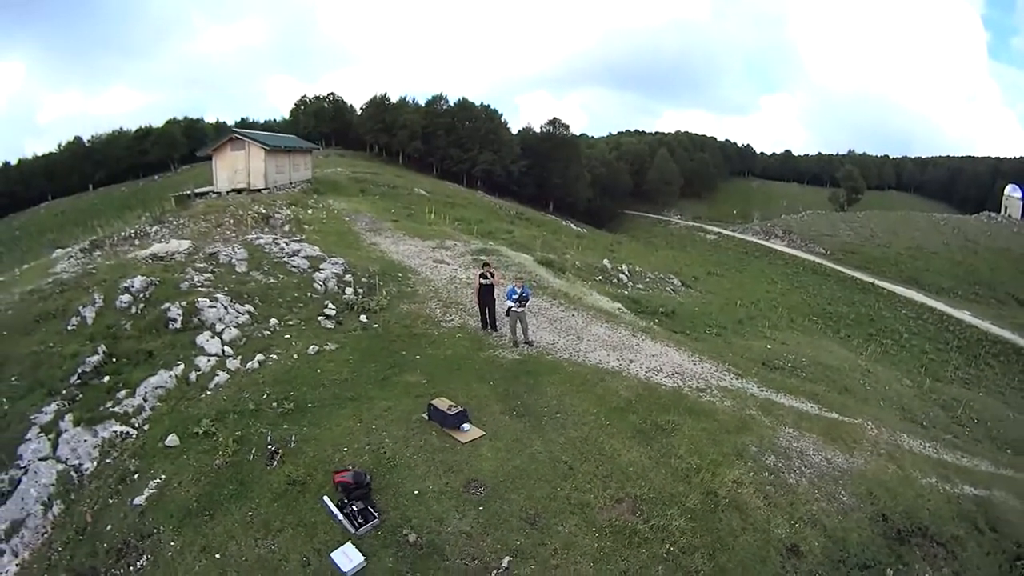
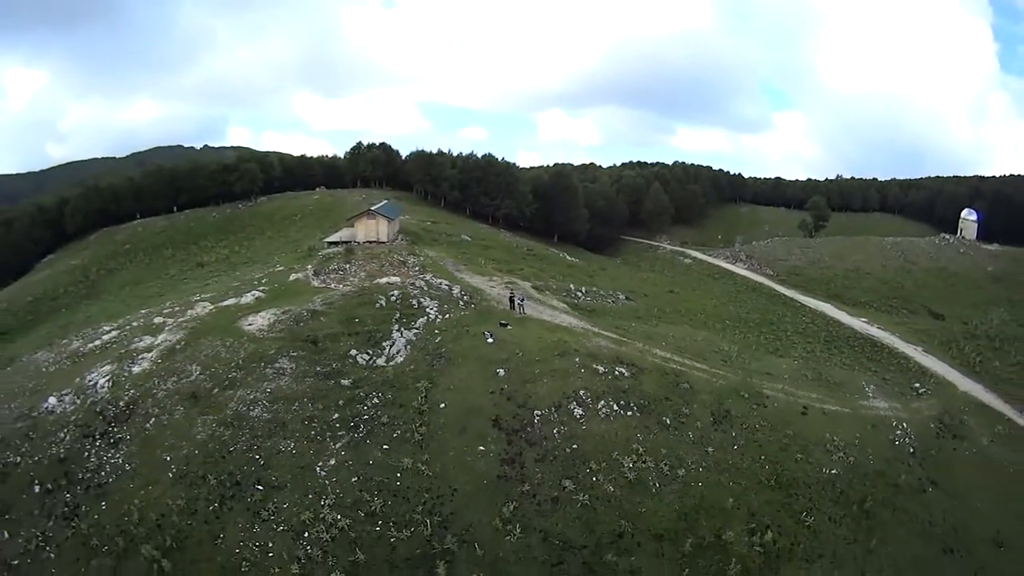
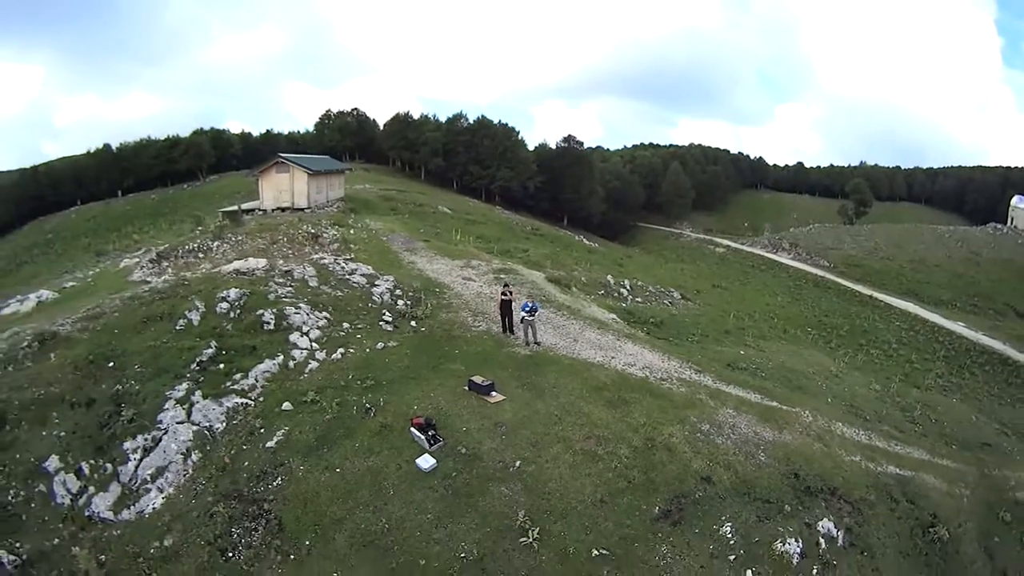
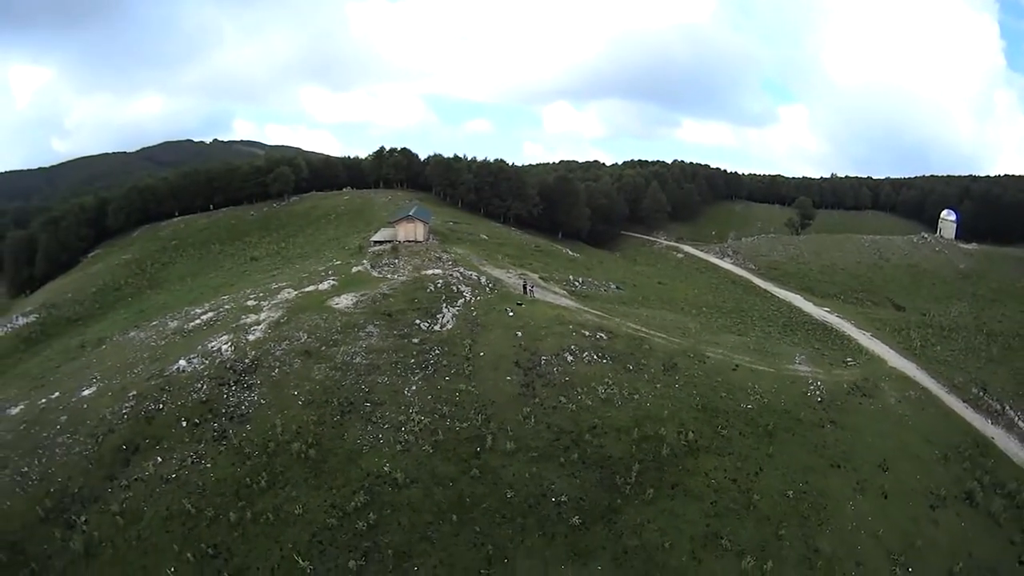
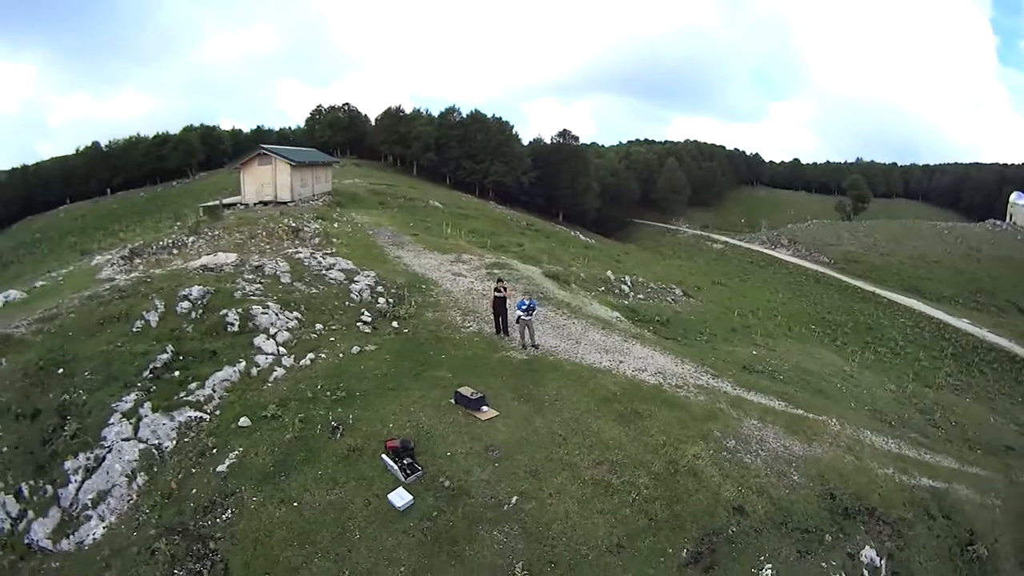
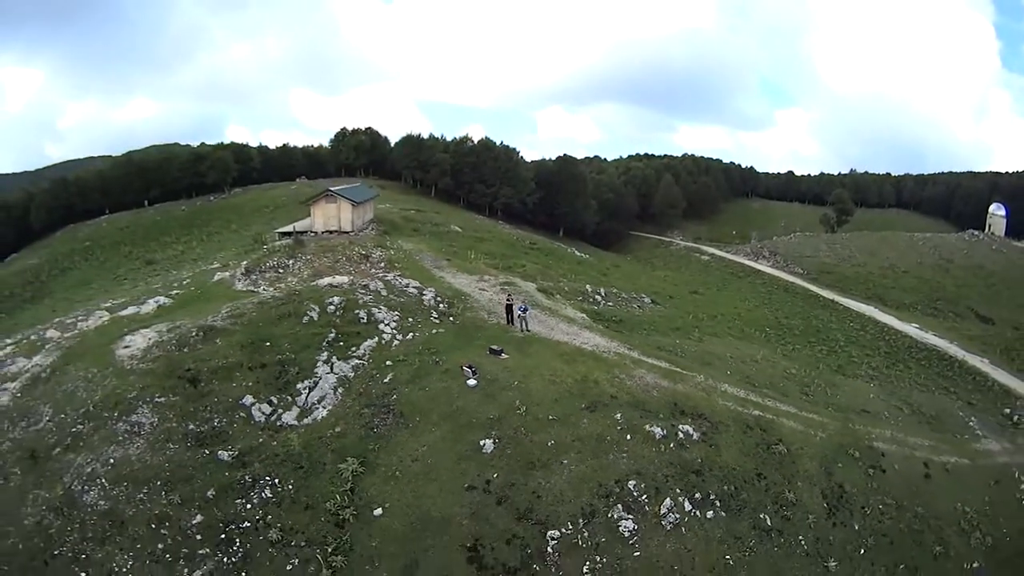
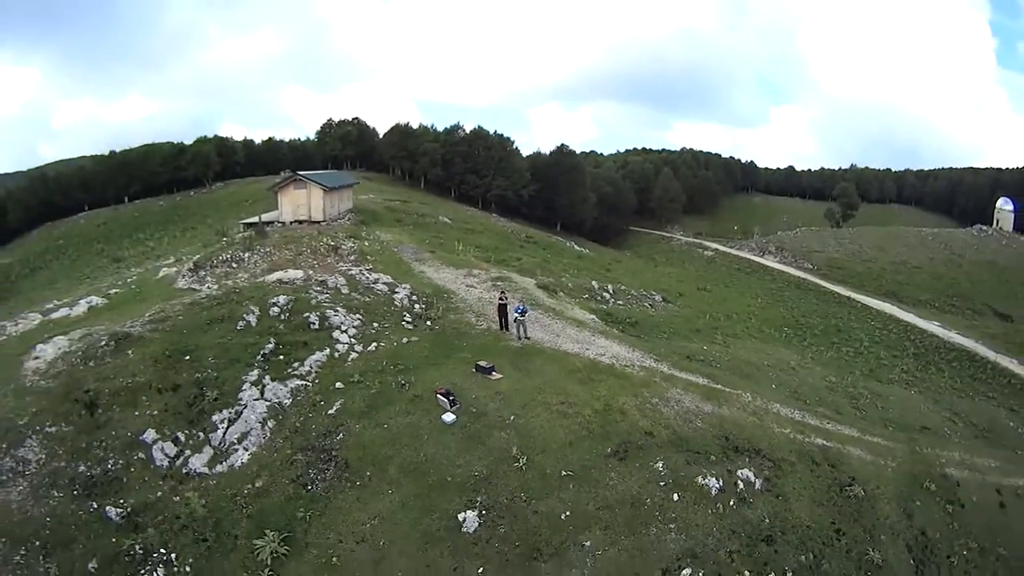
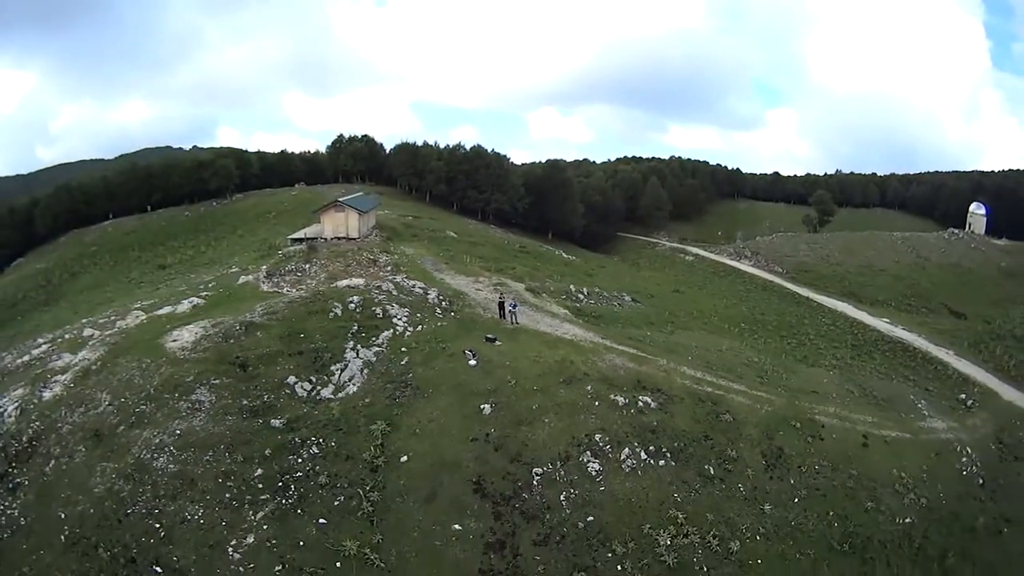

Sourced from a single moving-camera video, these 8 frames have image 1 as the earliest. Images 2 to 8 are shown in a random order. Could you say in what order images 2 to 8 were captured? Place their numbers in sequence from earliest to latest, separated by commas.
5, 3, 7, 6, 8, 2, 4
